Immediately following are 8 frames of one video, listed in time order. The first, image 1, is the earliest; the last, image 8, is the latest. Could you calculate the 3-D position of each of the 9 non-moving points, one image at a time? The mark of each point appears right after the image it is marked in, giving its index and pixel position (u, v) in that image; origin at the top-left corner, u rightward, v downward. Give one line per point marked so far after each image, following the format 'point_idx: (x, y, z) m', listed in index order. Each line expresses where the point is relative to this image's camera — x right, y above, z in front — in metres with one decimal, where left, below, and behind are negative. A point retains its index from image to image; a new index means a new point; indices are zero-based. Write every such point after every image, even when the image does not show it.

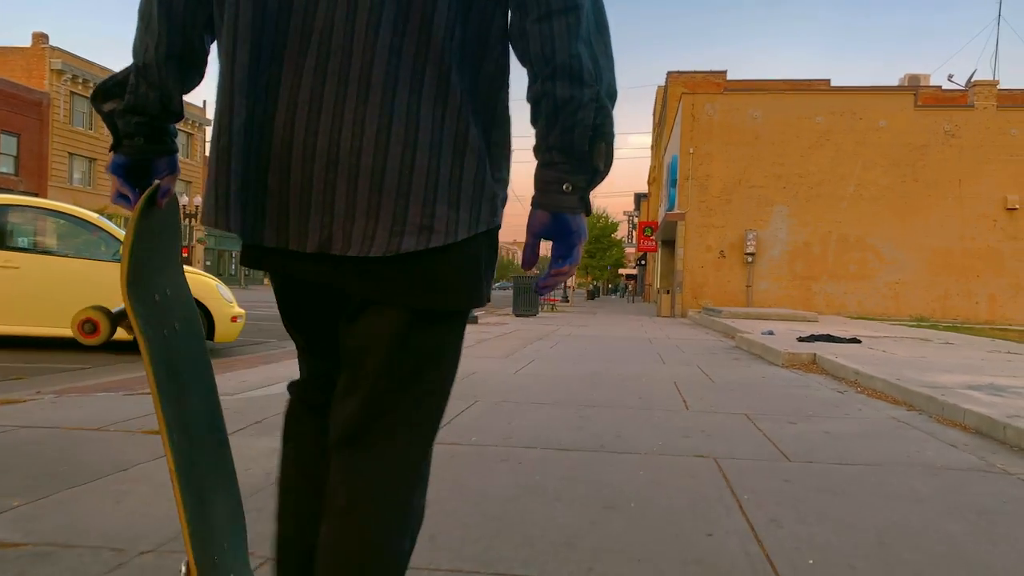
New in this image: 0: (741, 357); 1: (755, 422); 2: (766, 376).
0: (+2.9, -0.9, +9.3) m
1: (+1.5, -0.9, +4.6) m
2: (+2.6, -0.9, +7.3) m
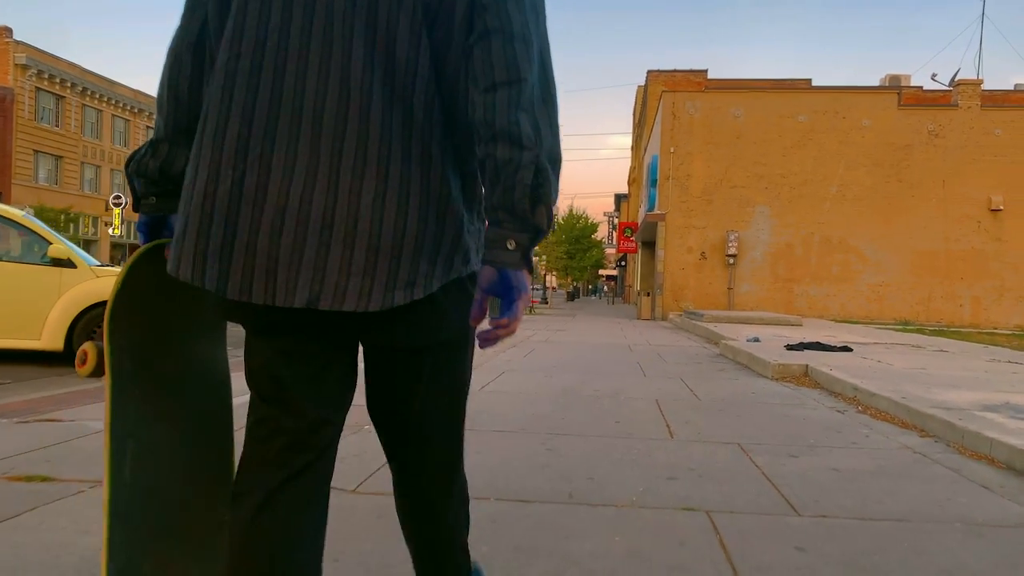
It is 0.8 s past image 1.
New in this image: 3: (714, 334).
0: (+2.6, -1.0, +8.7) m
1: (+1.3, -0.9, +4.0) m
2: (+2.2, -1.0, +6.7) m
3: (+3.8, -0.9, +13.7) m
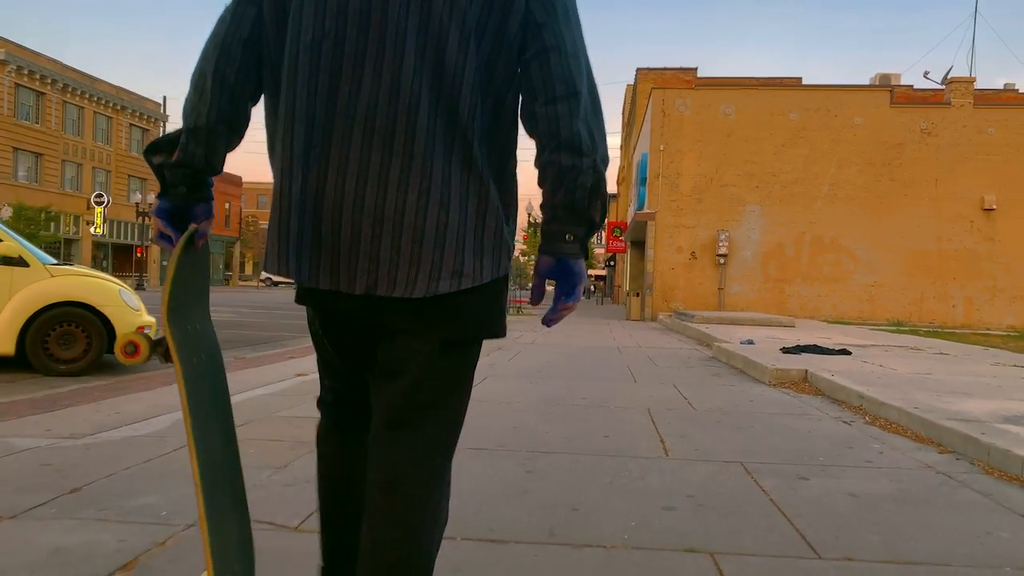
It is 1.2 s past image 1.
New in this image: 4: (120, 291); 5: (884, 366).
0: (+2.4, -1.0, +8.2) m
1: (+1.2, -0.9, +3.5) m
2: (+2.1, -1.0, +6.3) m
3: (+3.5, -0.9, +13.3) m
4: (-4.4, 0.0, +8.2) m
5: (+3.9, -0.8, +7.7) m
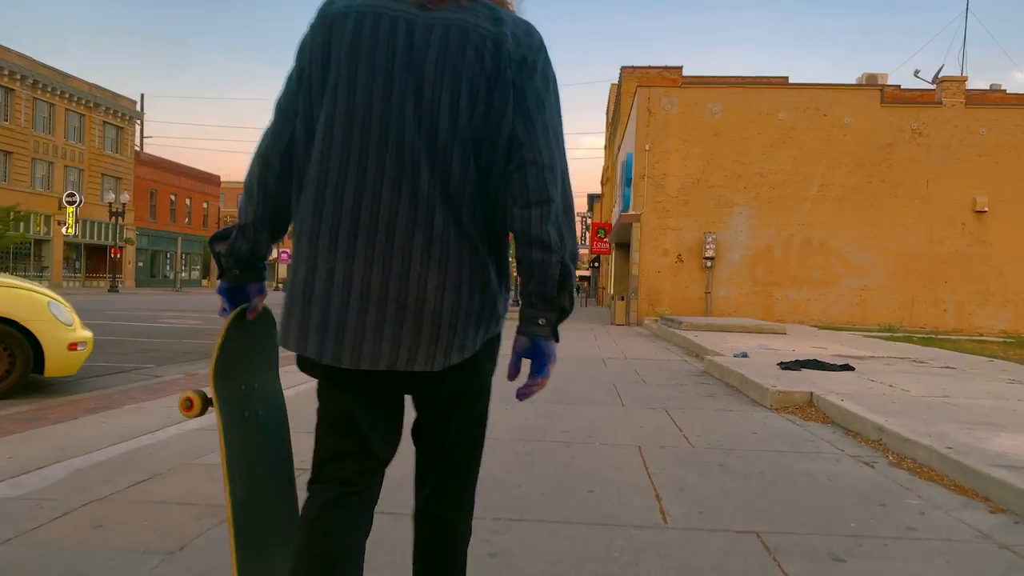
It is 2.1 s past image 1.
0: (+2.1, -1.1, +7.5) m
1: (+1.0, -1.0, +2.8) m
2: (+1.9, -1.1, +5.5) m
3: (+3.2, -1.0, +12.6) m
4: (-4.7, -0.2, +7.4) m
5: (+3.7, -0.9, +7.0) m
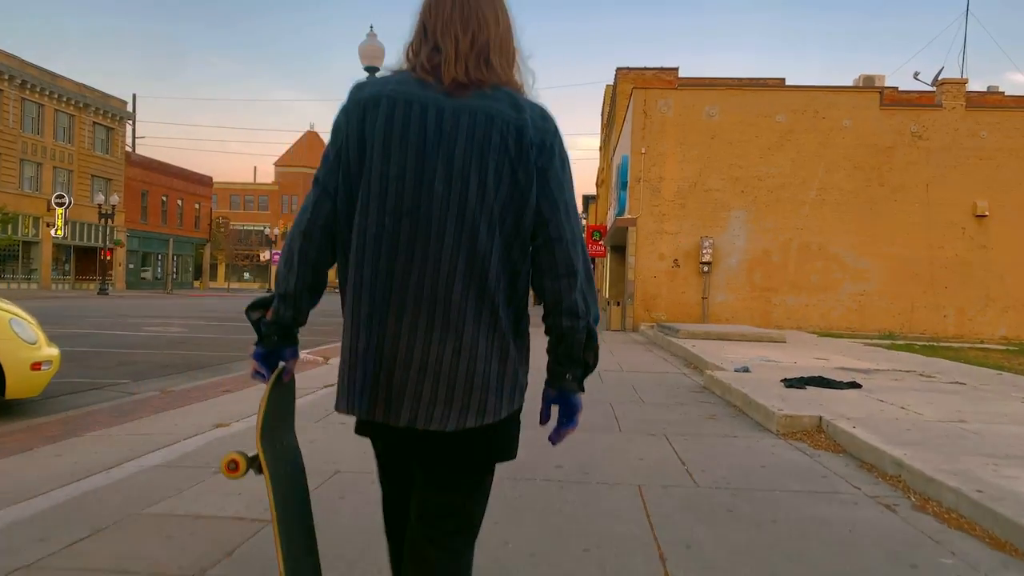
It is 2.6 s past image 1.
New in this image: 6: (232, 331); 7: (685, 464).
0: (+2.0, -1.2, +7.1) m
1: (+1.0, -1.2, +2.4) m
2: (+1.8, -1.2, +5.2) m
3: (+3.1, -1.2, +12.2) m
4: (-4.8, -0.3, +6.9) m
5: (+3.6, -1.1, +6.6) m
6: (-7.5, -1.2, +19.6) m
7: (+1.2, -1.2, +5.0) m
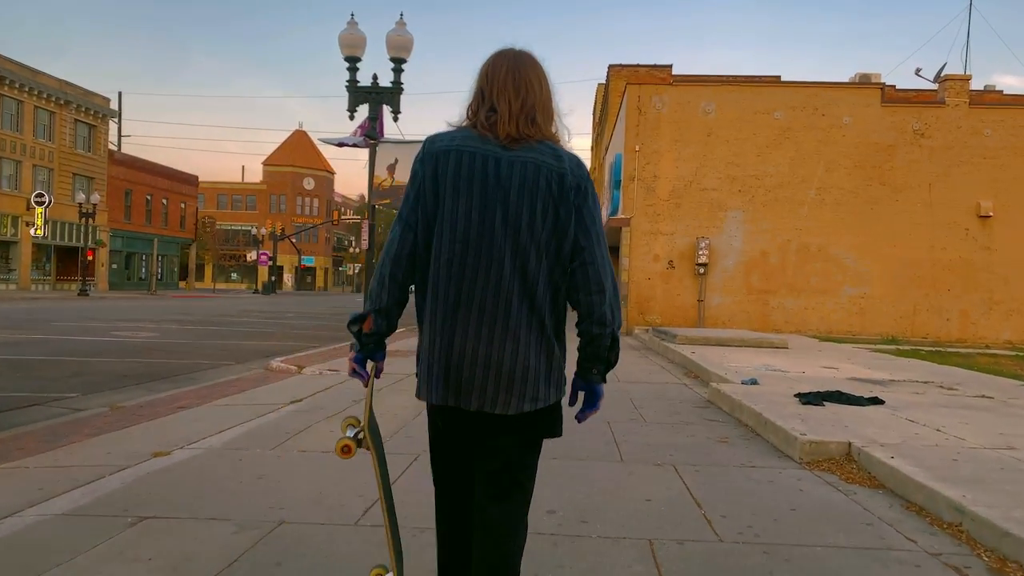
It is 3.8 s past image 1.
0: (+1.9, -1.3, +6.4) m
1: (+0.9, -1.2, +1.6) m
2: (+1.7, -1.3, +4.4) m
3: (+2.9, -1.2, +11.4) m
4: (-4.9, -0.4, +6.1) m
5: (+3.5, -1.2, +5.9) m
6: (-7.8, -1.2, +18.7) m
7: (+1.1, -1.3, +4.2) m
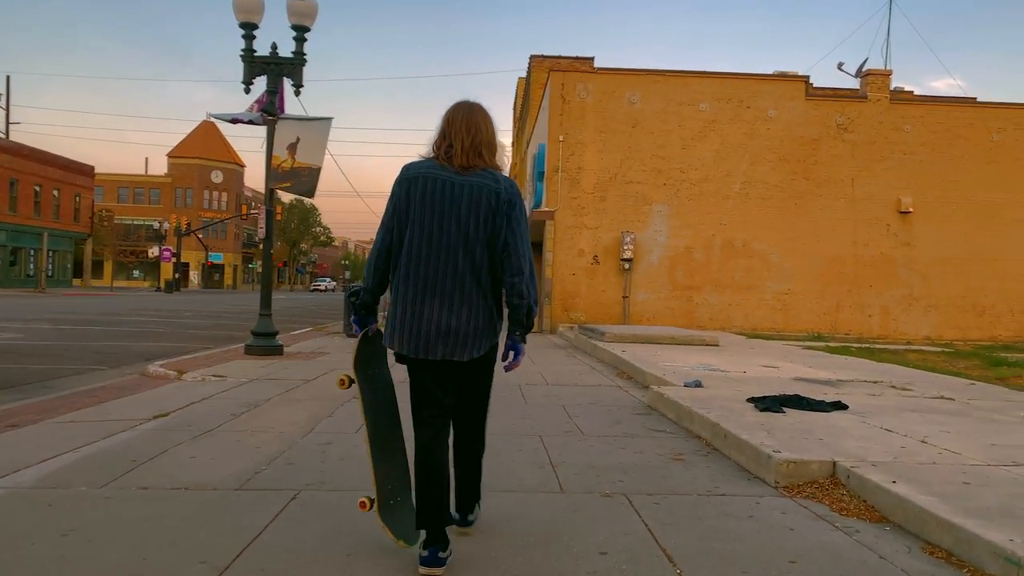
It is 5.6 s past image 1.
0: (+1.3, -1.2, +5.3) m
1: (+0.8, -1.2, +0.5) m
2: (+1.3, -1.2, +3.3) m
3: (+1.7, -1.1, +10.5) m
4: (-5.5, -0.3, +4.3) m
5: (+2.9, -1.1, +5.0) m
6: (-9.7, -1.1, +16.5) m
7: (+0.7, -1.2, +3.1) m
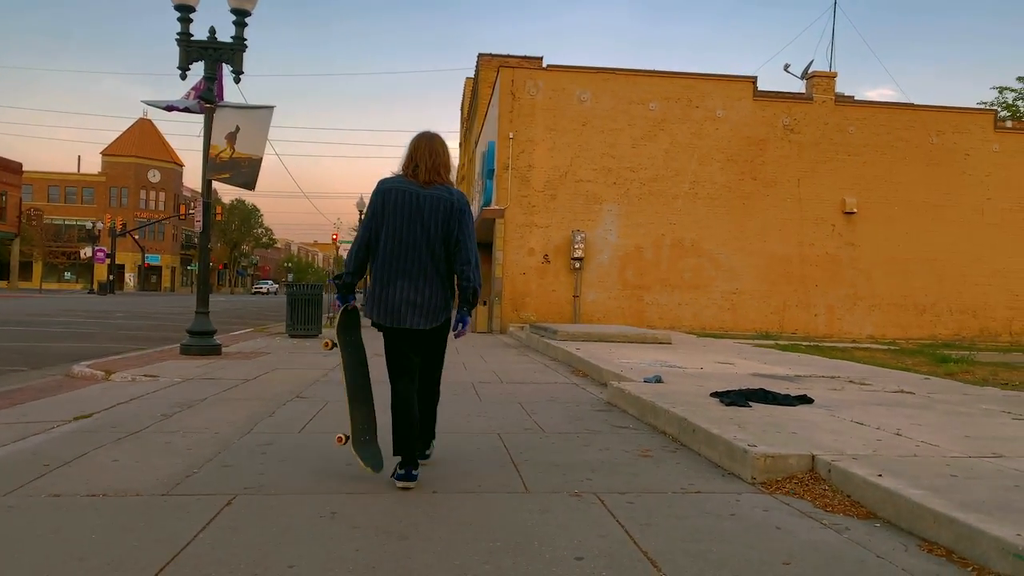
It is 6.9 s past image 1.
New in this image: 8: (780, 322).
0: (+1.0, -1.1, +5.1) m
1: (+0.9, -1.1, +0.2) m
2: (+1.1, -1.1, +3.1) m
3: (+1.0, -1.1, +10.2) m
4: (-5.7, -0.2, +3.5) m
5: (+2.6, -1.0, +4.9) m
6: (-10.8, -1.1, +15.4) m
7: (+0.6, -1.1, +2.8) m
8: (+7.4, -0.9, +19.9) m
